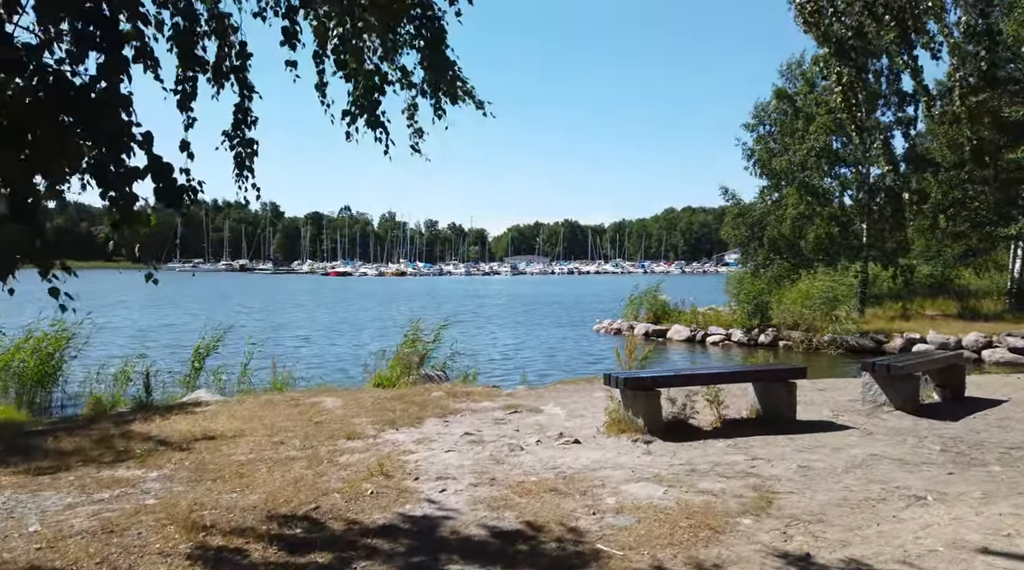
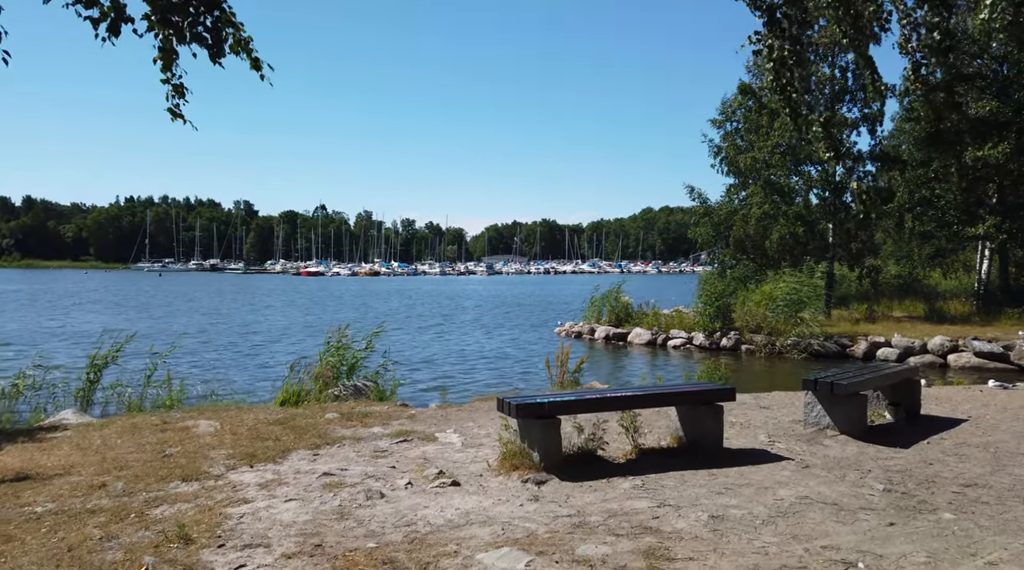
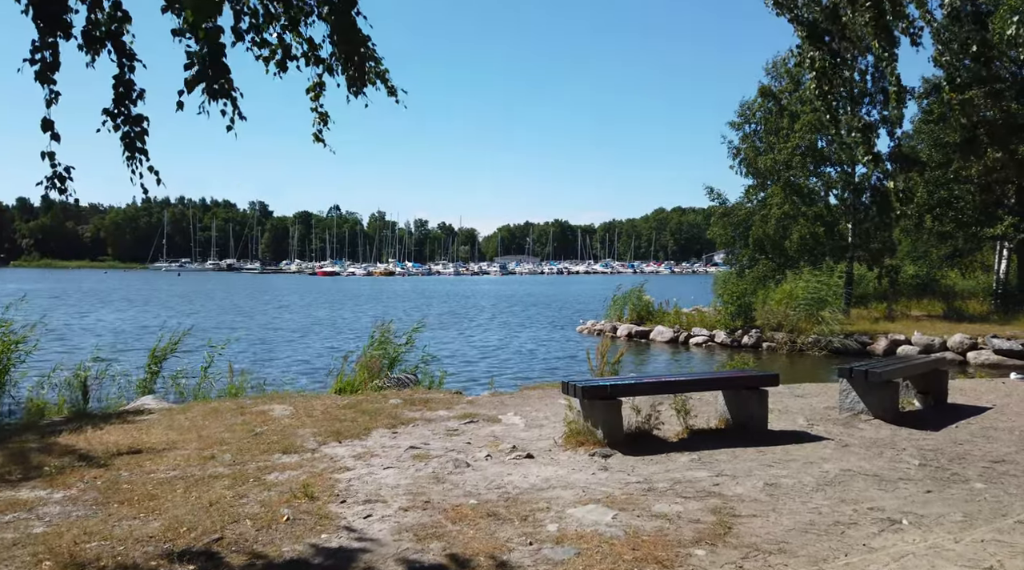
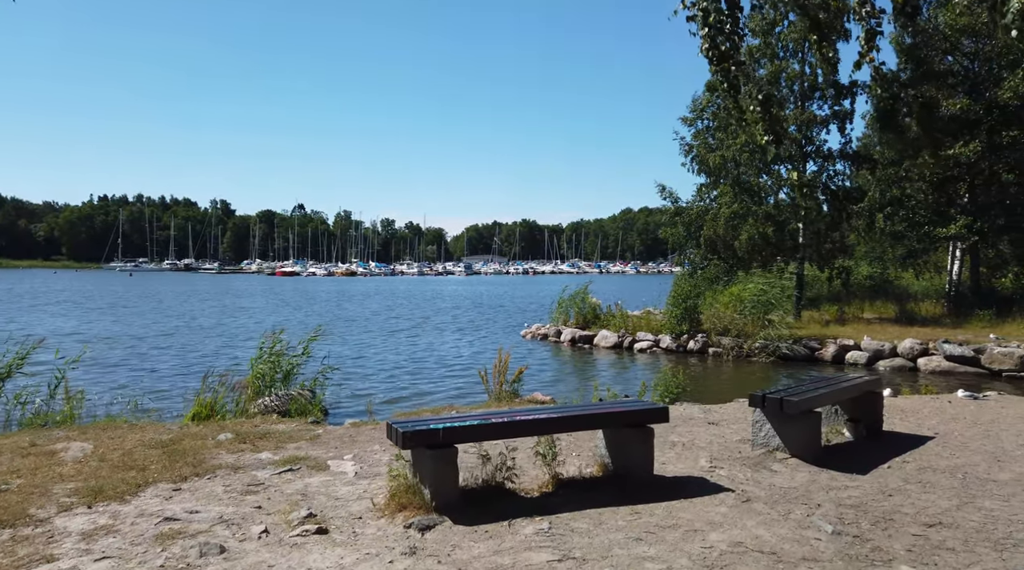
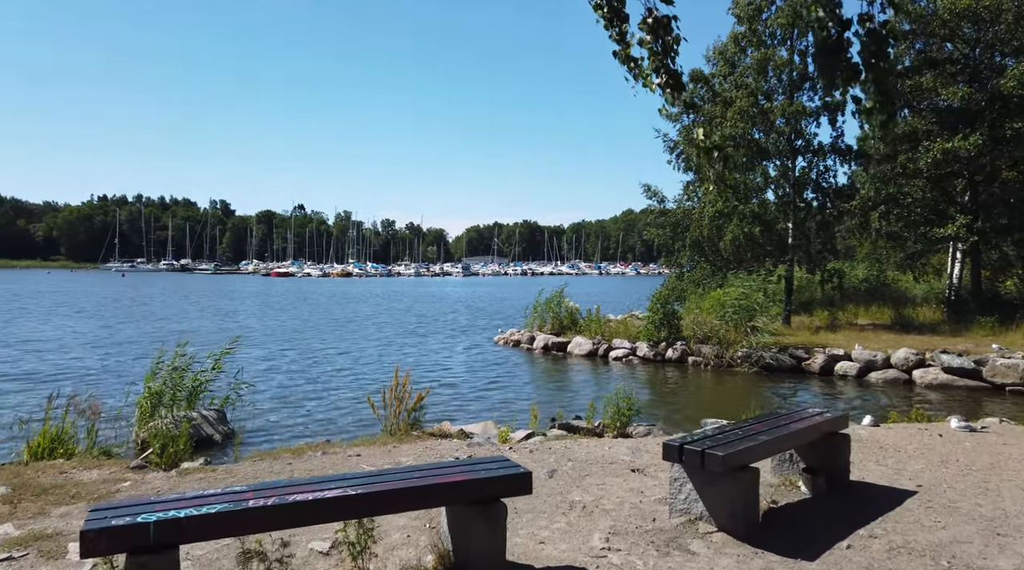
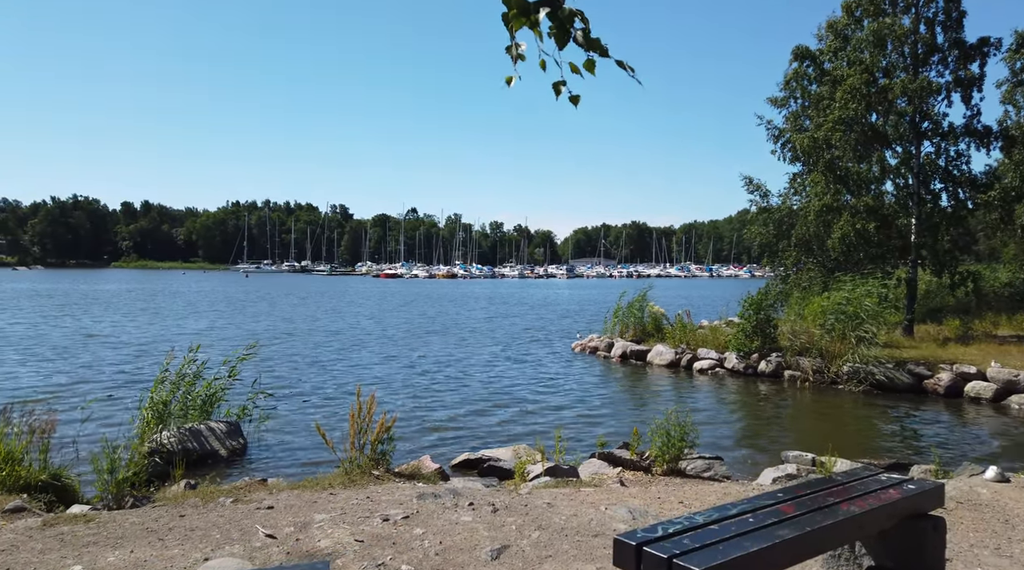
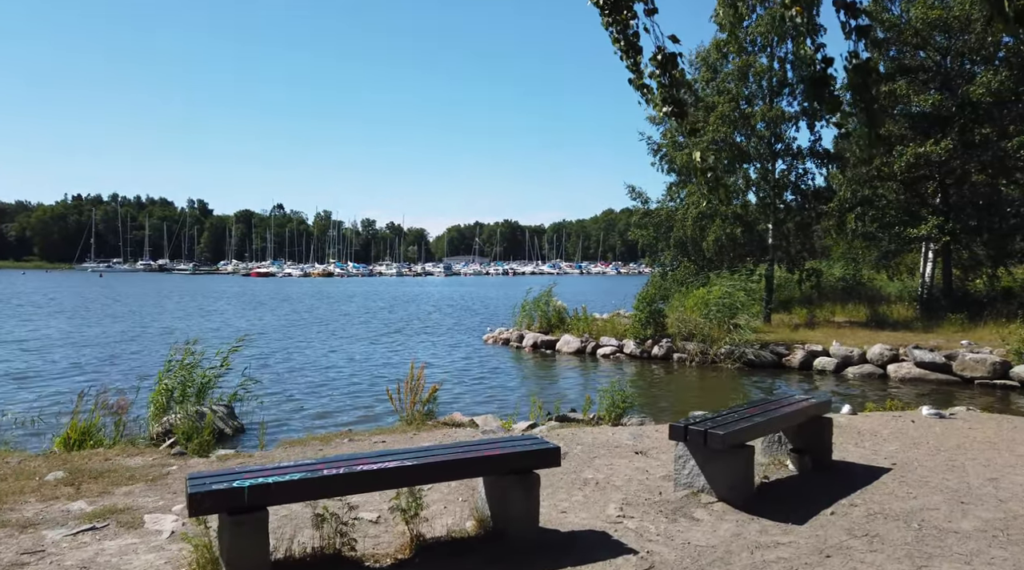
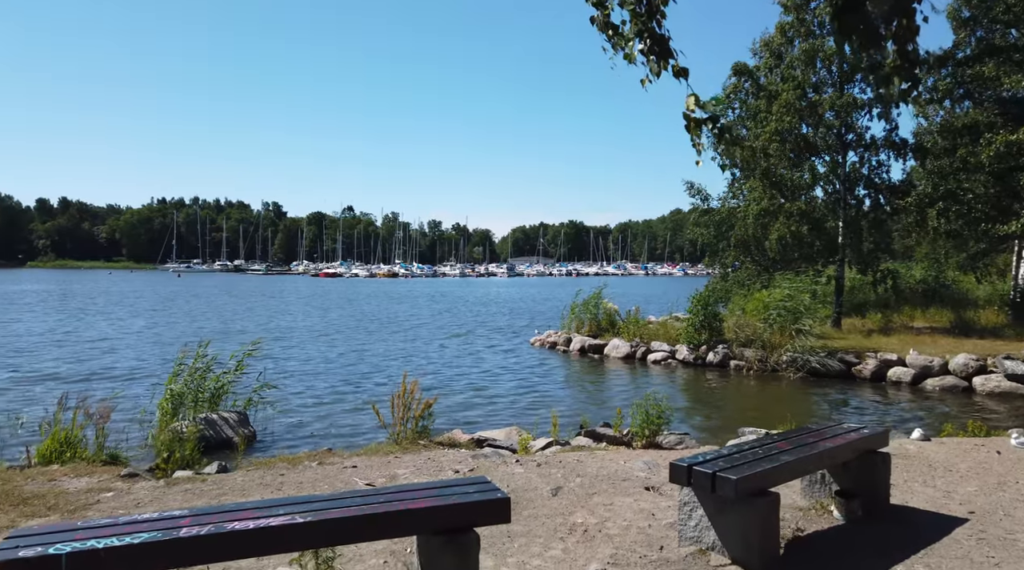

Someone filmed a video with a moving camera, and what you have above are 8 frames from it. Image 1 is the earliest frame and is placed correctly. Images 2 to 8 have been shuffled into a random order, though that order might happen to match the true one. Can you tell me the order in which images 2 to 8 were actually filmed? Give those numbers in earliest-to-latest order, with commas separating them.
3, 2, 4, 7, 5, 8, 6
